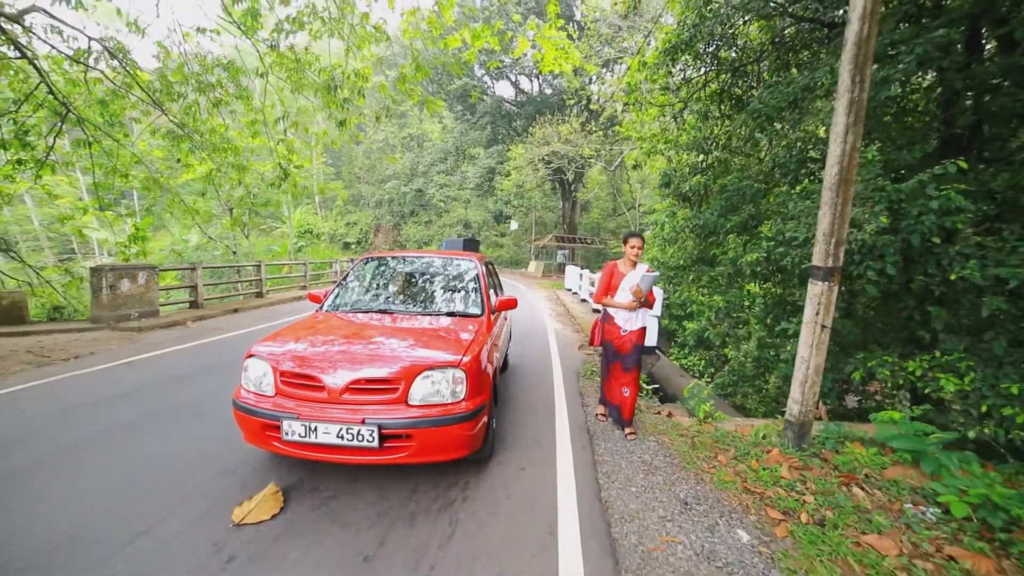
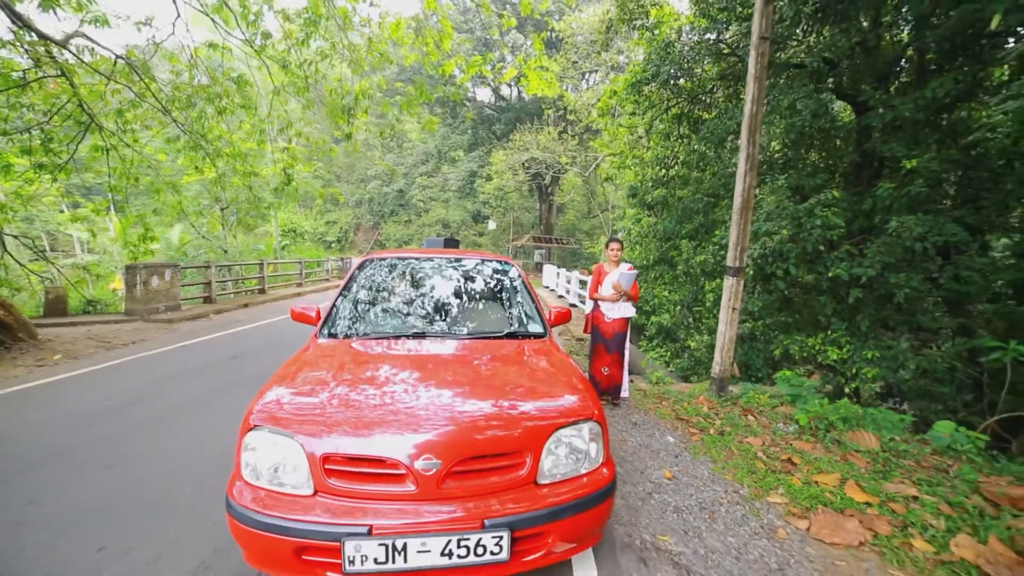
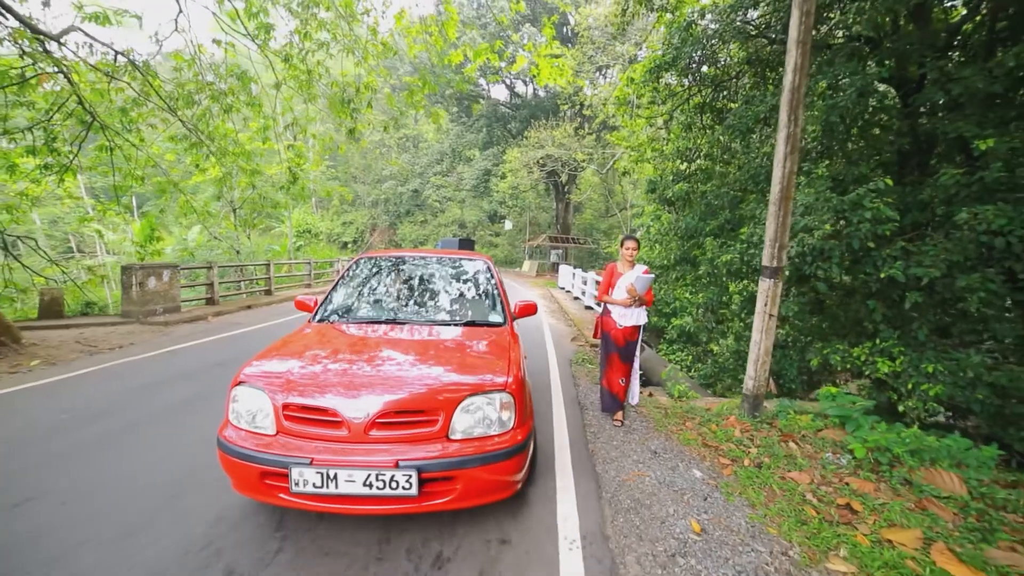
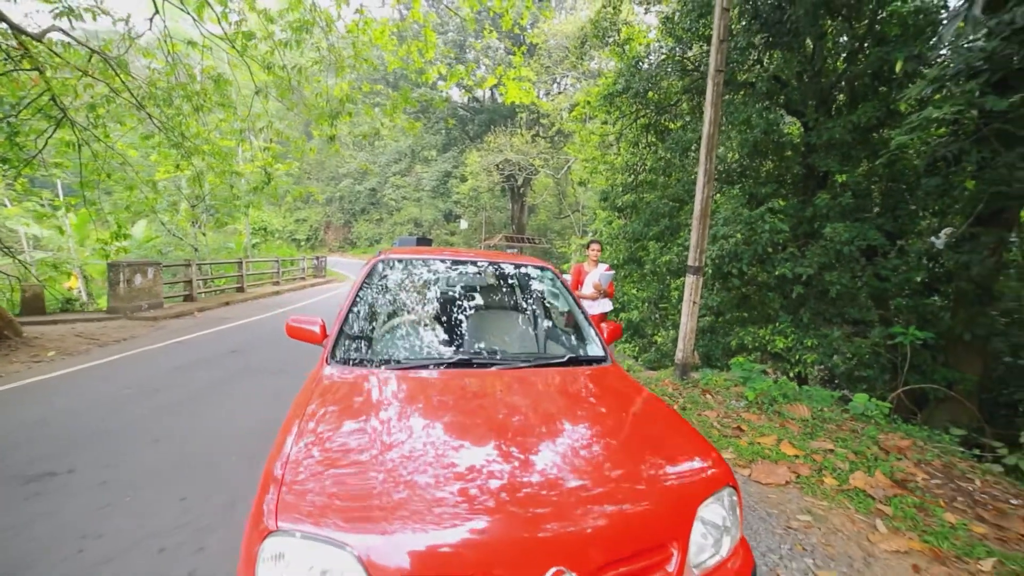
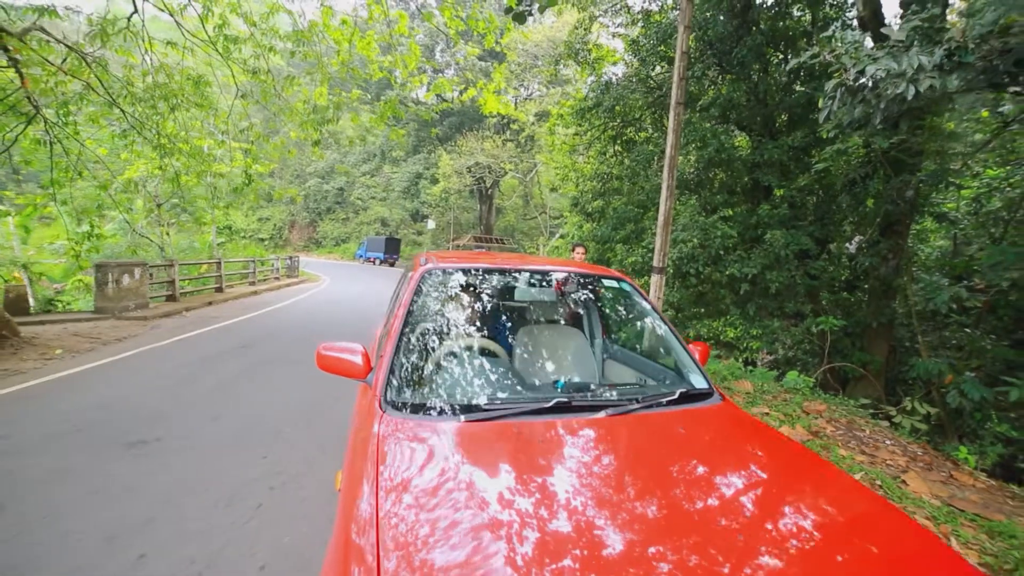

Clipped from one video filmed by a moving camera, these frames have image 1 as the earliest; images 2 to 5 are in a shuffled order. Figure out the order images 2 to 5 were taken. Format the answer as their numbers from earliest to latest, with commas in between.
3, 2, 4, 5
